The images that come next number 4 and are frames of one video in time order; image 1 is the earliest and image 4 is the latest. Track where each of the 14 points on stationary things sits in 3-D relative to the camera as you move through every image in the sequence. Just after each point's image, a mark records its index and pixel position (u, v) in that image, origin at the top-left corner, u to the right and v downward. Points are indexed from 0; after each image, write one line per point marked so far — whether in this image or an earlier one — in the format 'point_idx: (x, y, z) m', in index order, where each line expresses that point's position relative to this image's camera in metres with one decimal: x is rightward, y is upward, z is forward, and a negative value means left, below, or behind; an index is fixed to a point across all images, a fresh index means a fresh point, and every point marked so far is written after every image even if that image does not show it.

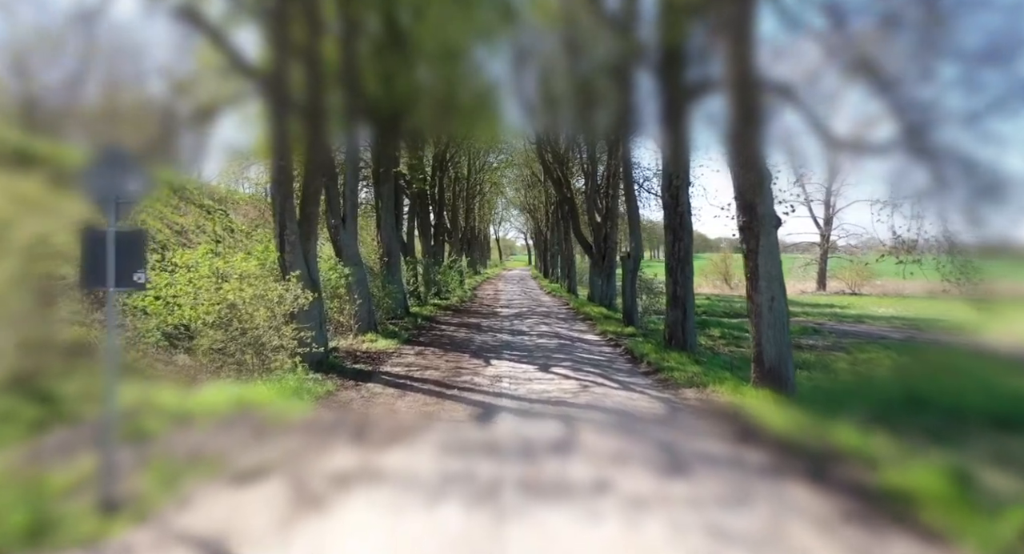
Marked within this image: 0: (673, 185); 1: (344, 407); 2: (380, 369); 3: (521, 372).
0: (+3.2, +1.8, +10.6) m
1: (-2.0, -1.5, +6.2) m
2: (-2.2, -1.5, +8.7) m
3: (+0.1, -1.5, +8.3) m
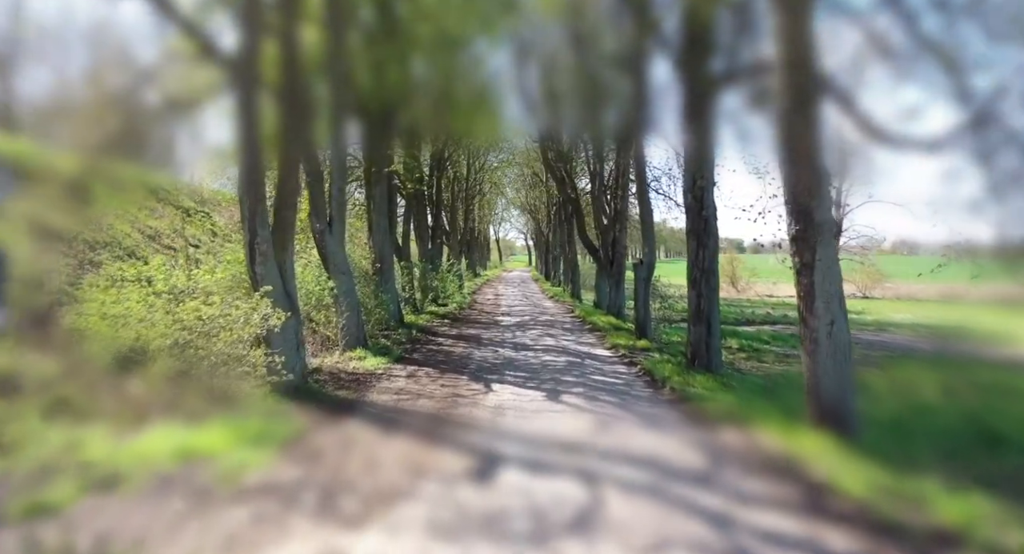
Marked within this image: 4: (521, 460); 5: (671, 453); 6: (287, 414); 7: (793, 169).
0: (+3.3, +1.6, +9.5) m
1: (-1.9, -1.7, +5.1) m
2: (-2.1, -1.7, +7.7) m
3: (+0.2, -1.7, +7.2) m
4: (+0.1, -1.7, +5.1) m
5: (+1.6, -1.7, +5.2) m
6: (-2.7, -1.7, +6.5) m
7: (+2.9, +1.1, +5.5) m
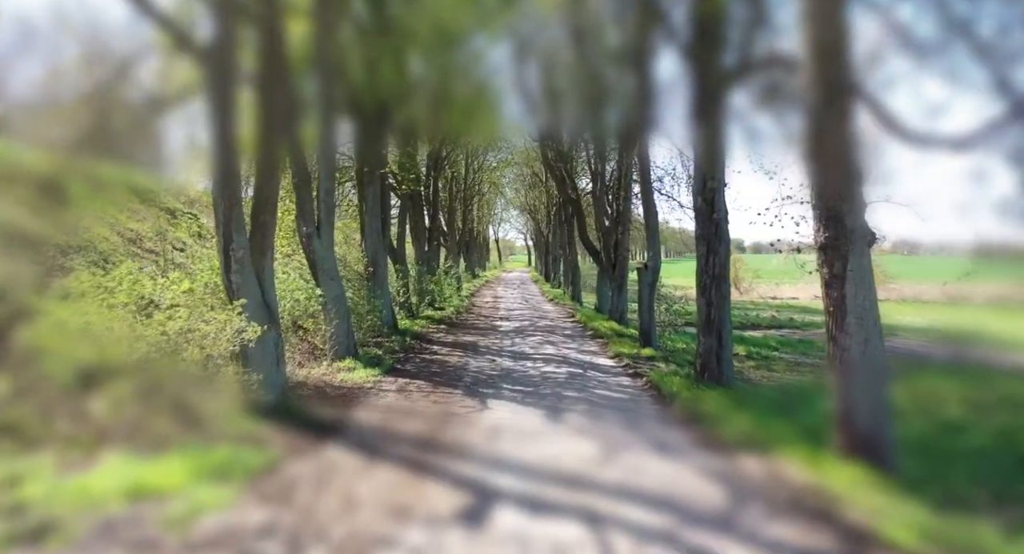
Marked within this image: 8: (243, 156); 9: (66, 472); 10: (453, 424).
0: (+3.3, +1.5, +9.0) m
1: (-1.9, -1.8, +4.6) m
2: (-2.1, -1.8, +7.1) m
3: (+0.2, -1.8, +6.7) m
4: (+0.1, -1.8, +4.5) m
5: (+1.5, -1.8, +4.7) m
6: (-2.8, -1.8, +5.9) m
7: (+2.9, +1.0, +4.9) m
8: (-4.1, +1.8, +8.1) m
9: (-3.7, -1.6, +4.4) m
10: (-0.7, -1.8, +6.6) m
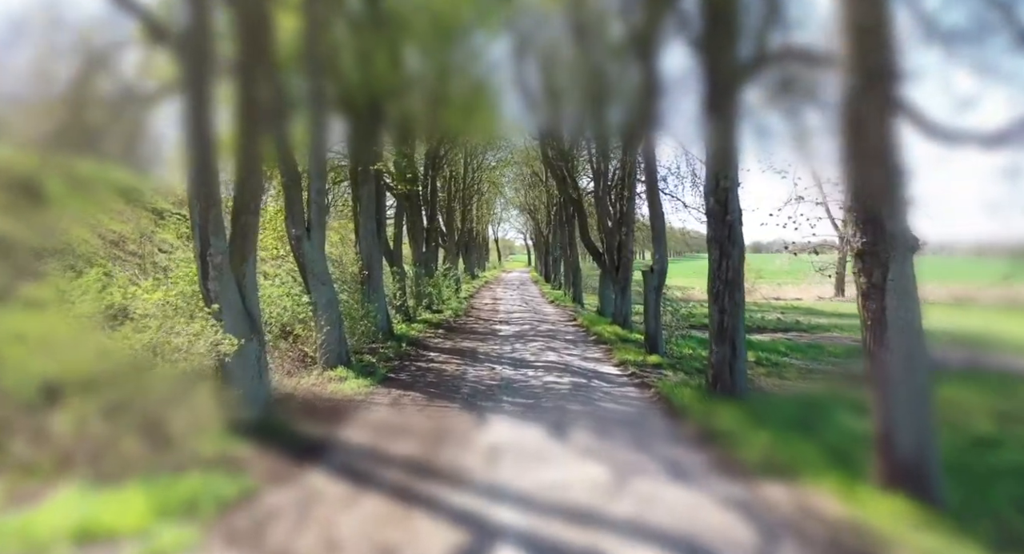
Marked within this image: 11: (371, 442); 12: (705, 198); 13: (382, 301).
0: (+3.3, +1.4, +8.5) m
1: (-1.9, -1.9, +4.1) m
2: (-2.1, -1.9, +6.6) m
3: (+0.2, -1.9, +6.2) m
4: (+0.1, -1.9, +4.0) m
5: (+1.5, -1.9, +4.2) m
6: (-2.7, -1.8, +5.4) m
7: (+2.9, +0.9, +4.4) m
8: (-4.1, +1.7, +7.6) m
9: (-3.7, -1.7, +3.9) m
10: (-0.7, -1.9, +6.1) m
11: (-1.6, -1.9, +6.2) m
12: (+3.2, +1.3, +8.8) m
13: (-3.6, -0.6, +14.9) m
